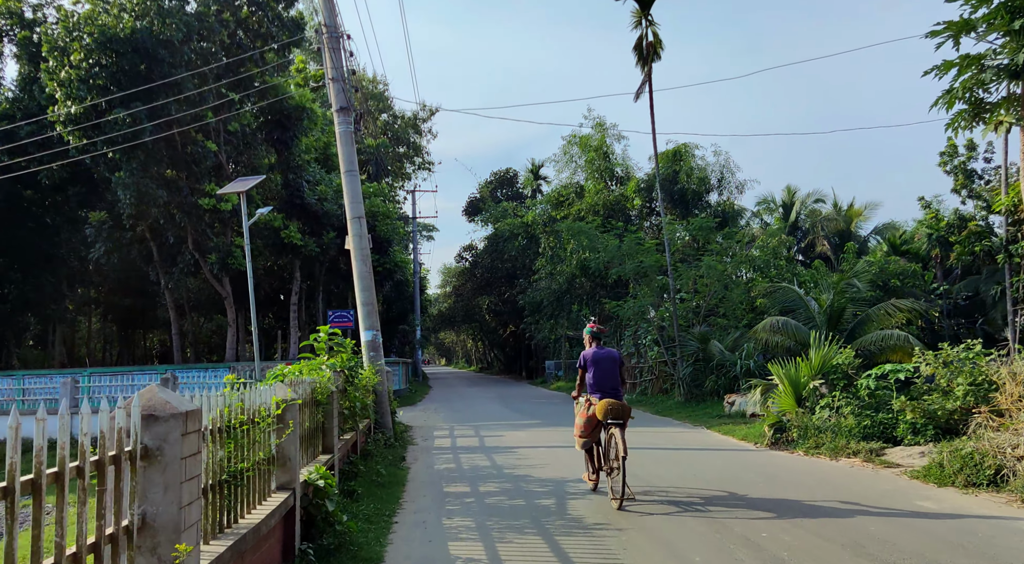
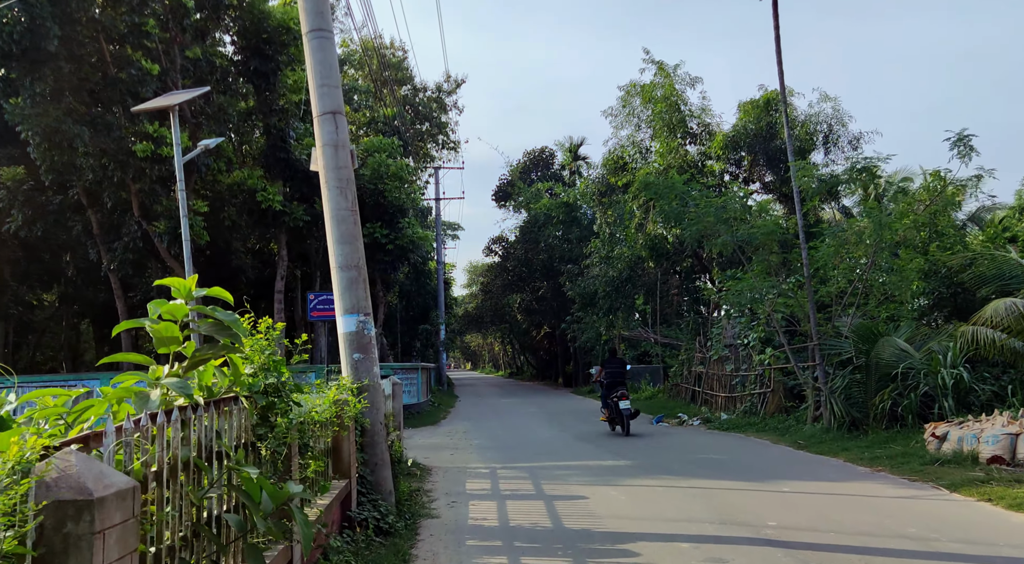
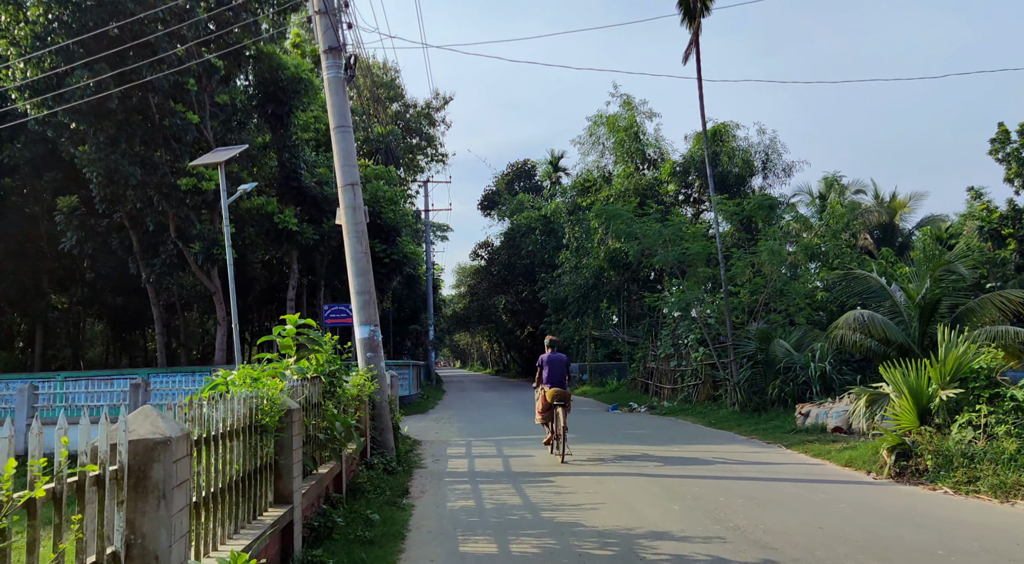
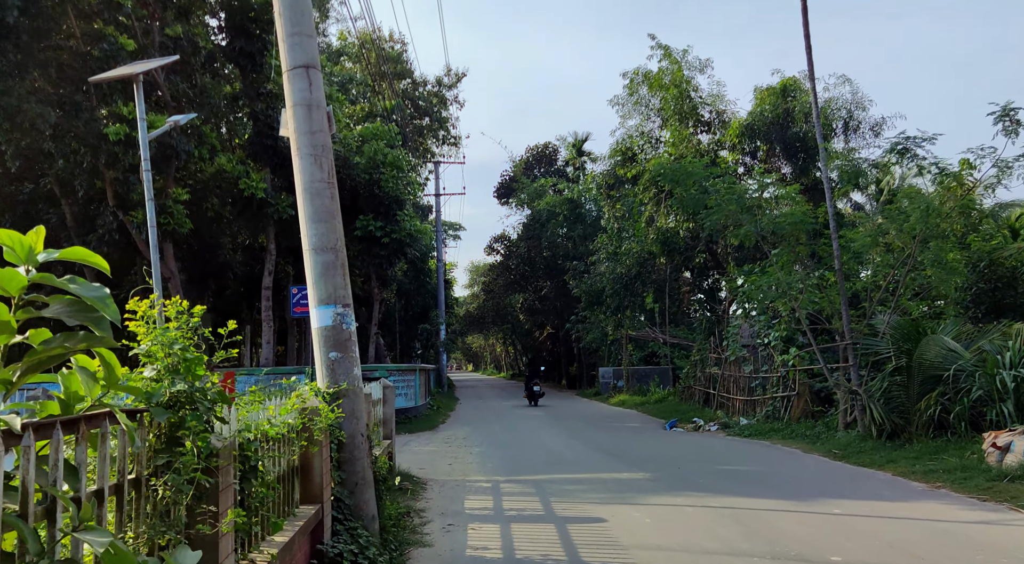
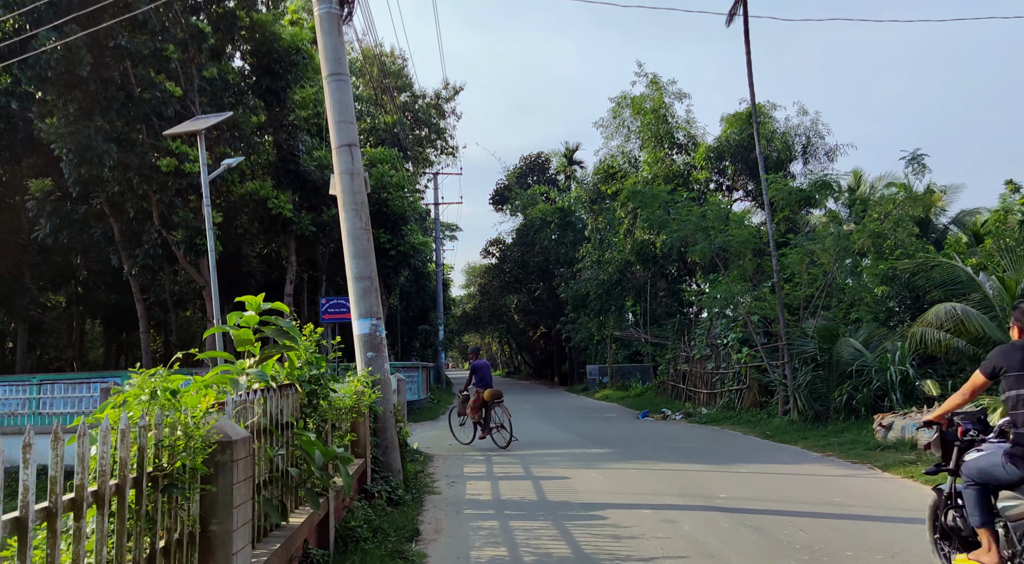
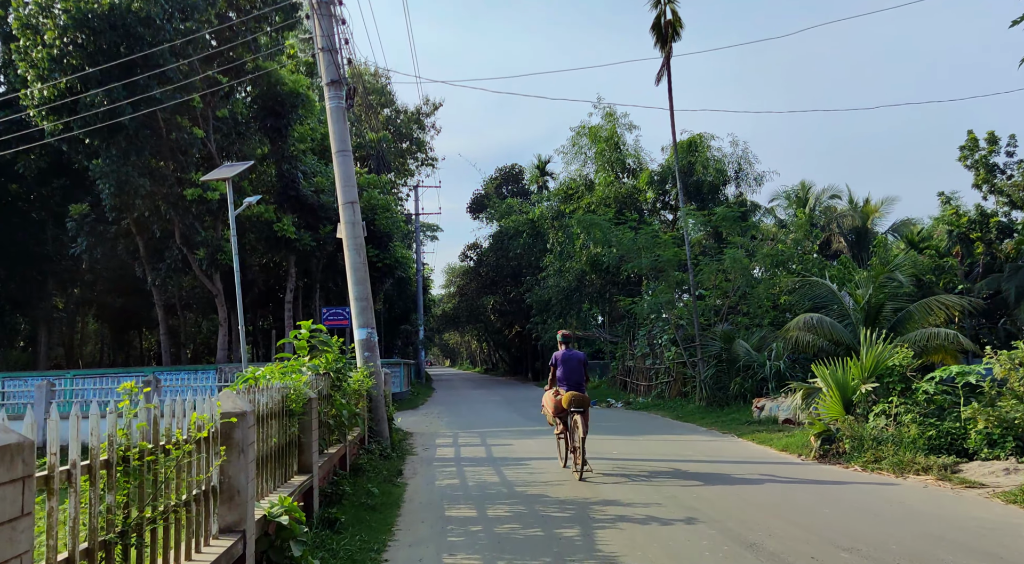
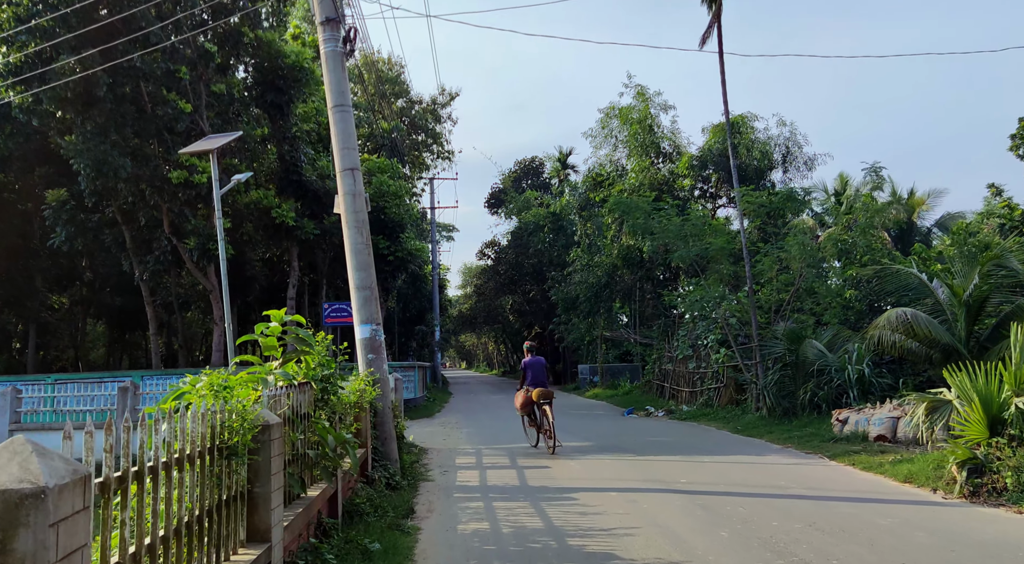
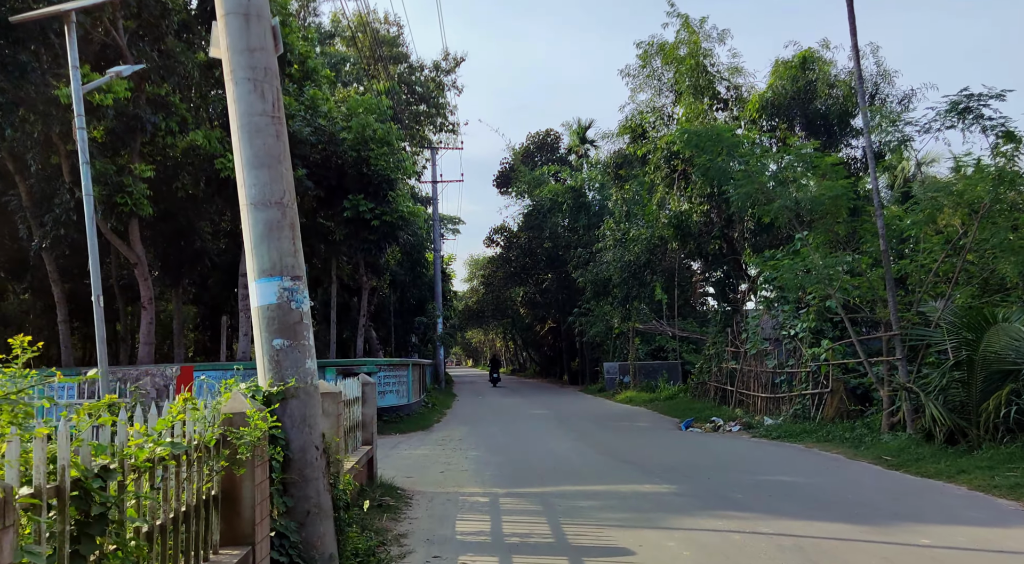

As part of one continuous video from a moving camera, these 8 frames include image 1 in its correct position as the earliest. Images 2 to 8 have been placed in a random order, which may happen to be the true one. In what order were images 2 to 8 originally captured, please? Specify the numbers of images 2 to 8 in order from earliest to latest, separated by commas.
6, 3, 7, 5, 2, 4, 8
